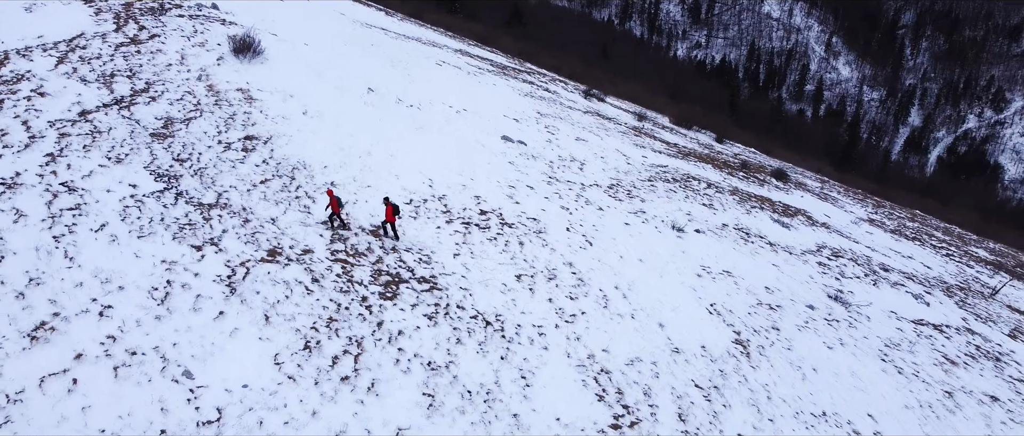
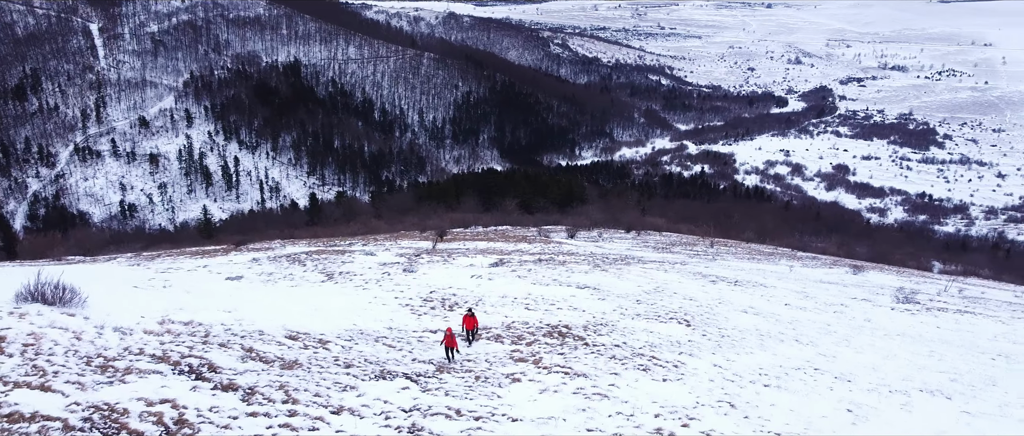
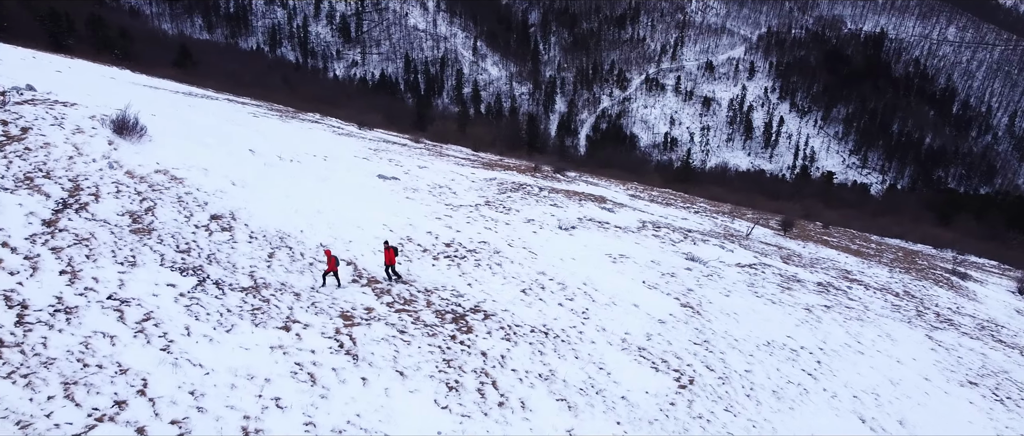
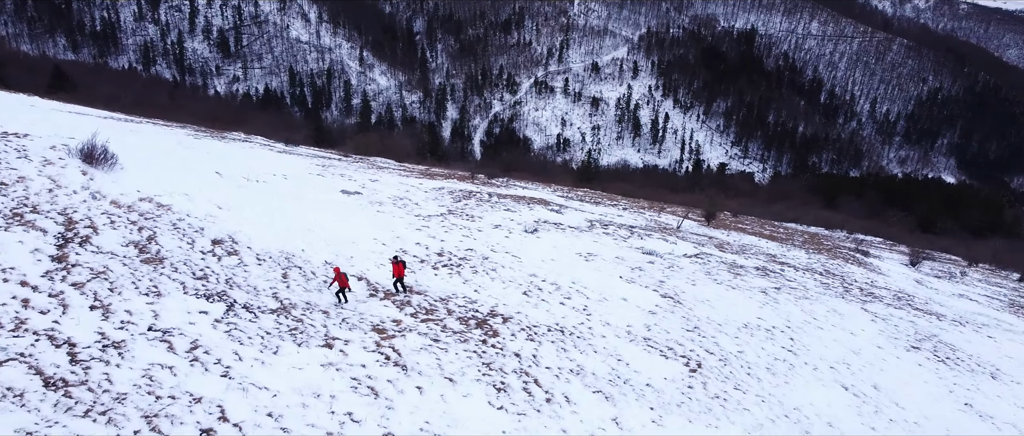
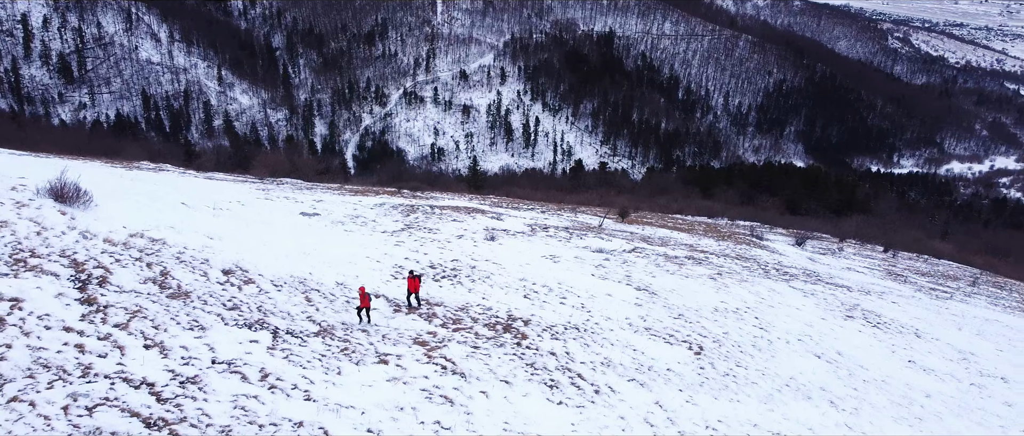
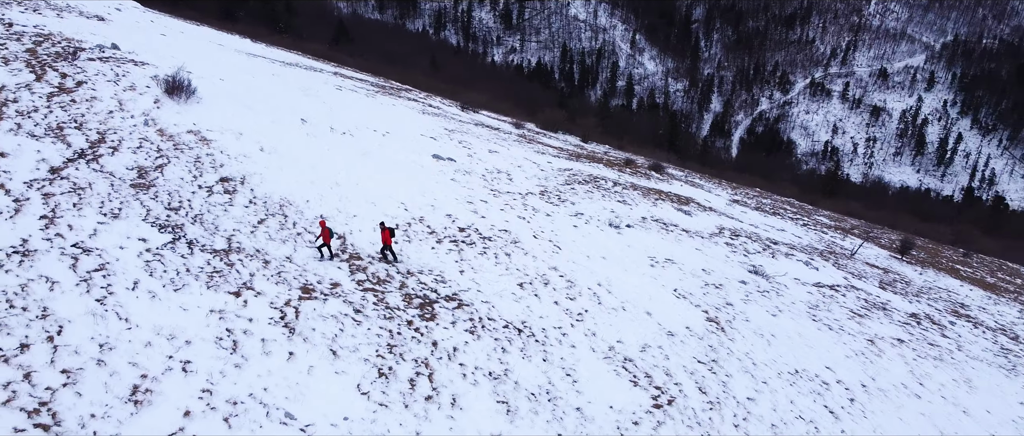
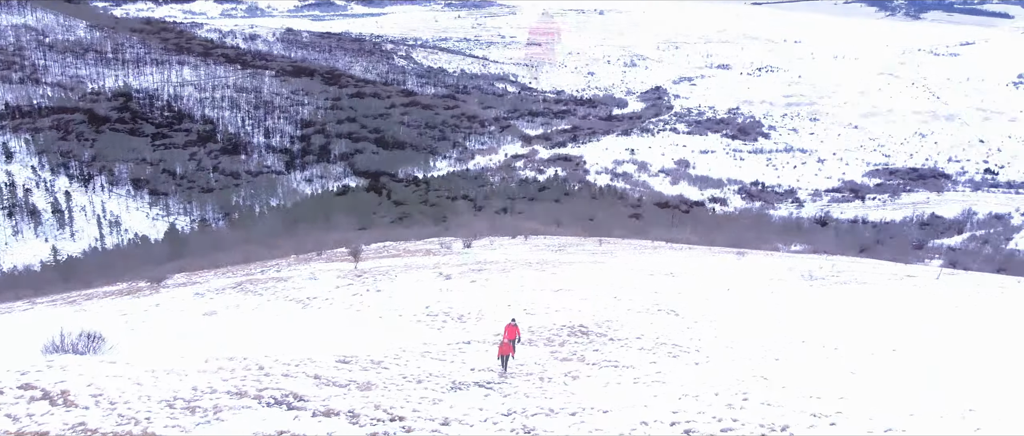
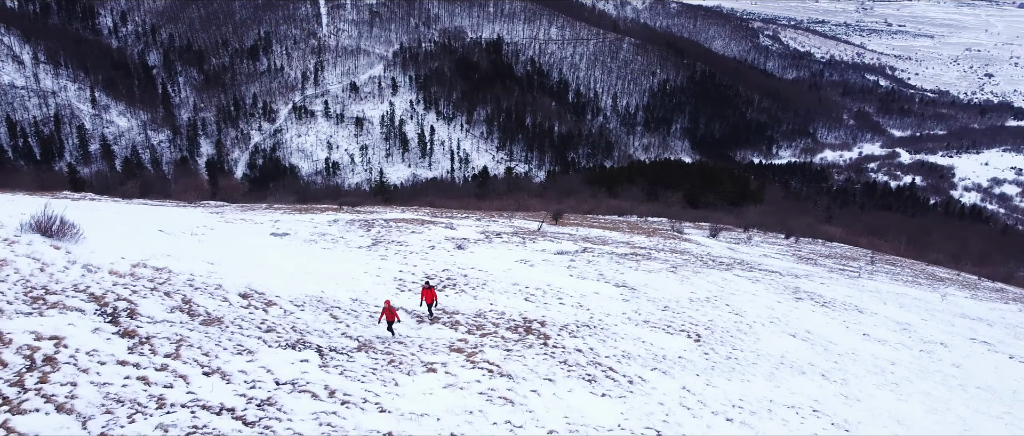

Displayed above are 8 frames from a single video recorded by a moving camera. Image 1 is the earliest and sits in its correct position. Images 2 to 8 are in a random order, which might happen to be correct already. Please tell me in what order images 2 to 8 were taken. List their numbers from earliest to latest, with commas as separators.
6, 3, 4, 5, 8, 2, 7
